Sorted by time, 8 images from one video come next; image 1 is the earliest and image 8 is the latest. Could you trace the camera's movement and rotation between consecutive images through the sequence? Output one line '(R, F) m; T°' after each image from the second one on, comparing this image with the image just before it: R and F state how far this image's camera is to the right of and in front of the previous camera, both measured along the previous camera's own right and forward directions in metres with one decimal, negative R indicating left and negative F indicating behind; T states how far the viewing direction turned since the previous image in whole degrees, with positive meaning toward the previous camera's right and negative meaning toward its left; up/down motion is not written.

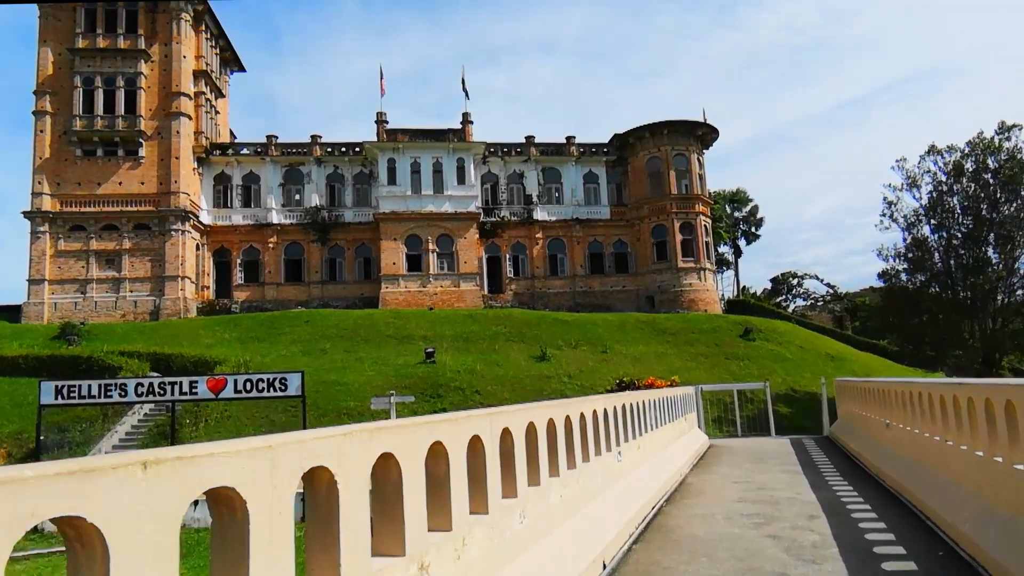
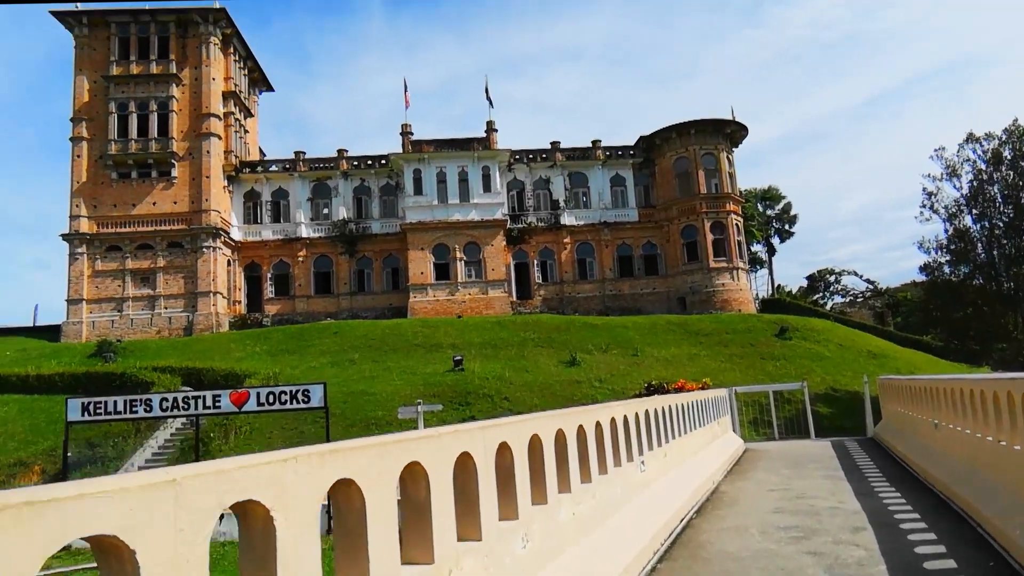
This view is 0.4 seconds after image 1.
(+0.2, +0.4) m; -3°
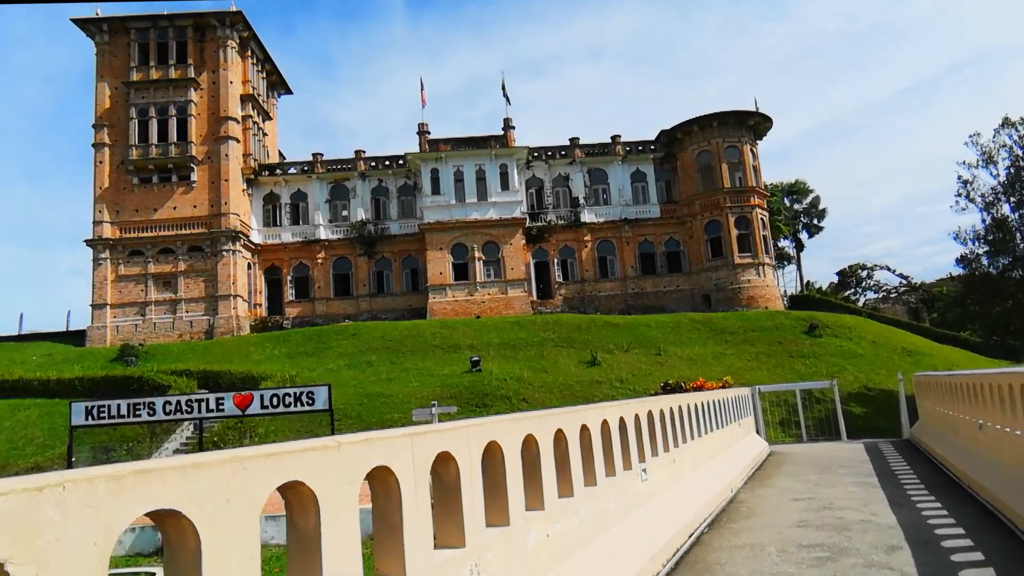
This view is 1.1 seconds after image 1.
(+0.3, +0.6) m; -2°
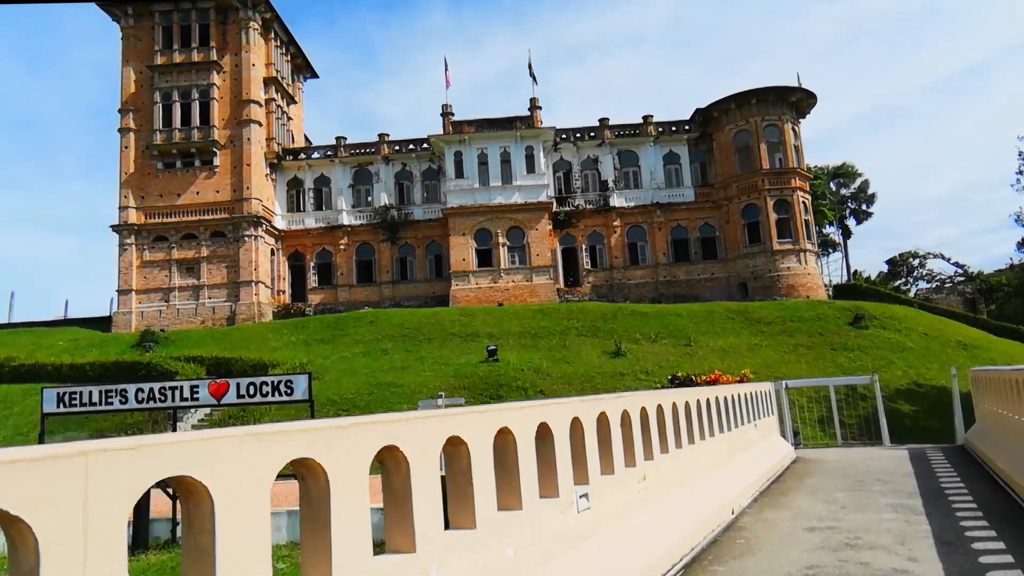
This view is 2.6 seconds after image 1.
(+0.8, +1.4) m; -3°
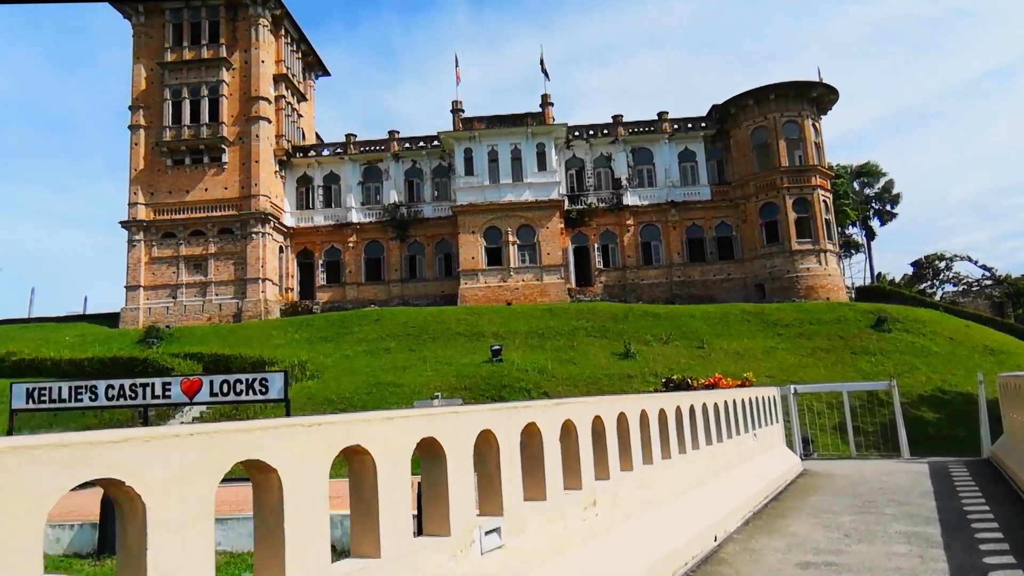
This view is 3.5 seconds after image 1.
(+0.5, +0.8) m; -2°
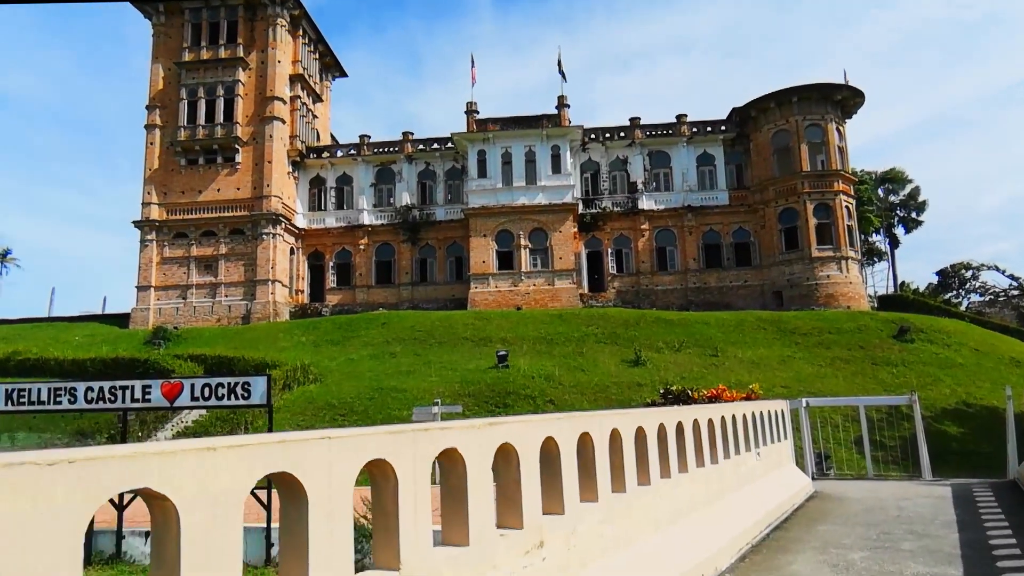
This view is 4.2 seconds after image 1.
(+0.4, +0.6) m; -2°
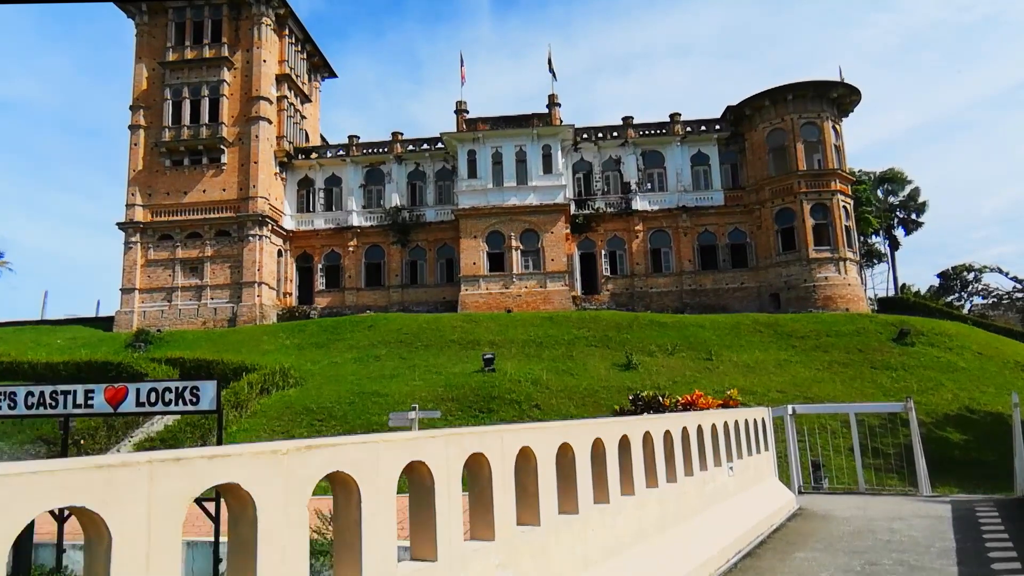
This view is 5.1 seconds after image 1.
(+0.5, +0.8) m; 0°
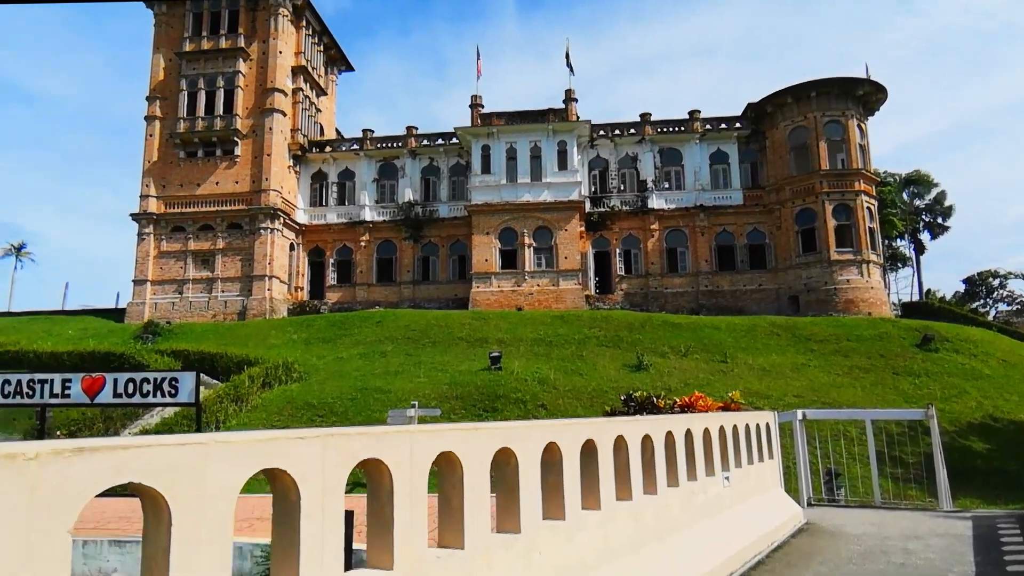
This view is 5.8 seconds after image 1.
(+0.3, +0.6) m; -2°
